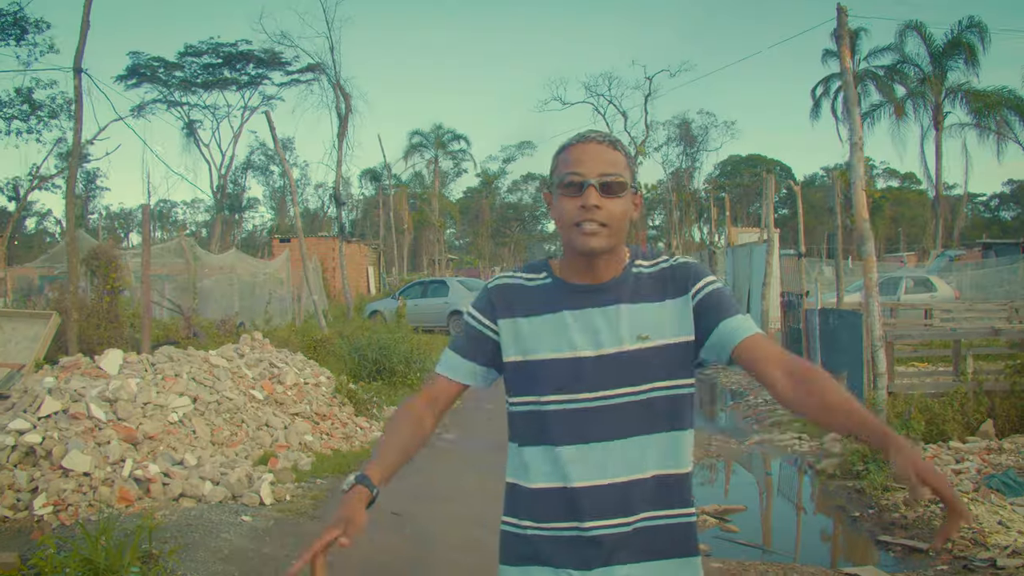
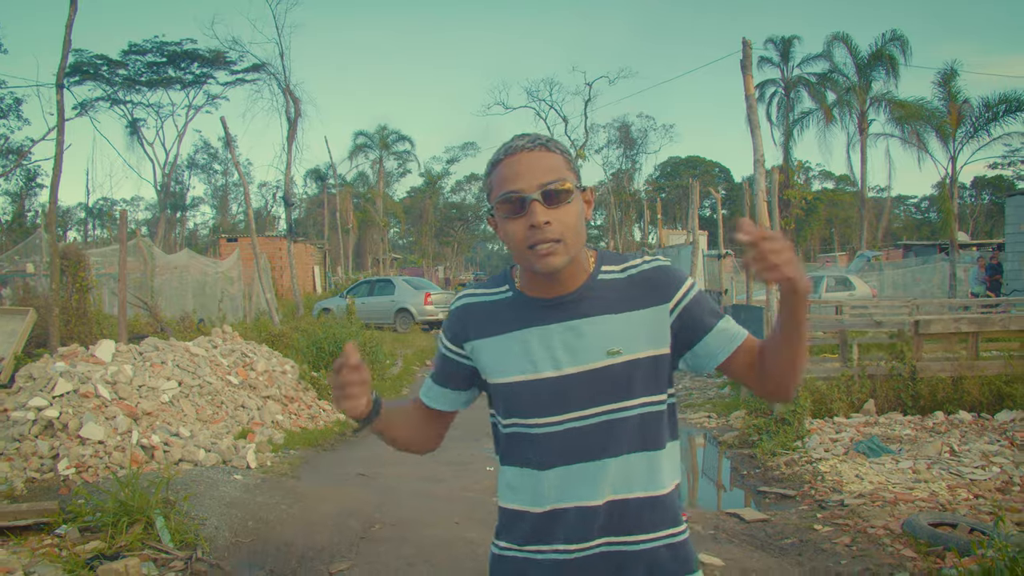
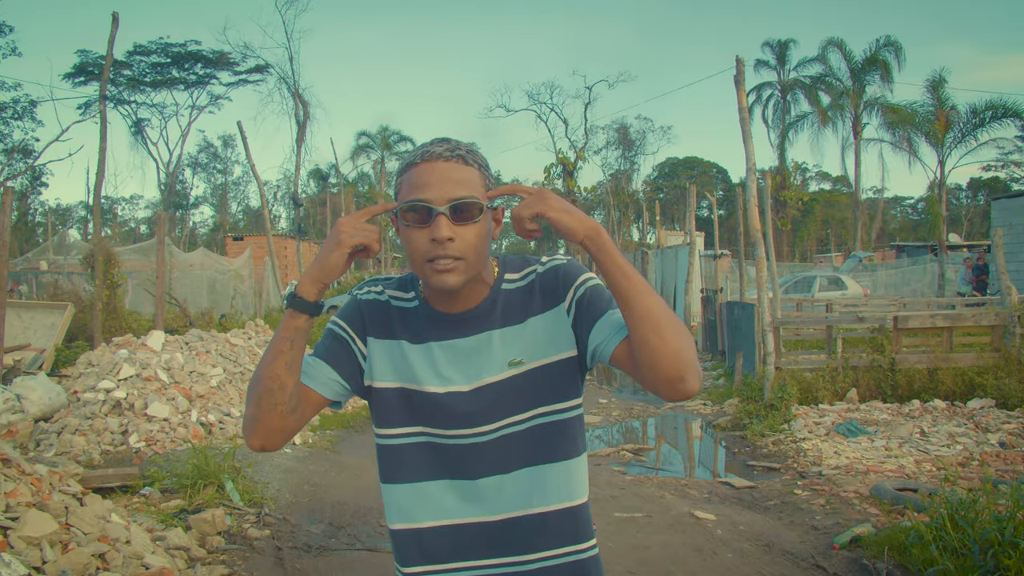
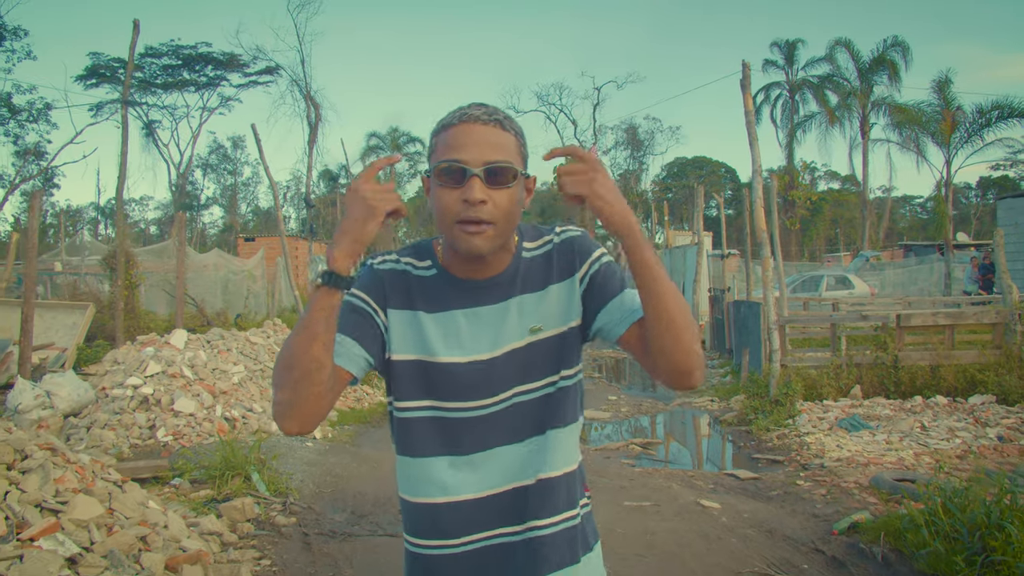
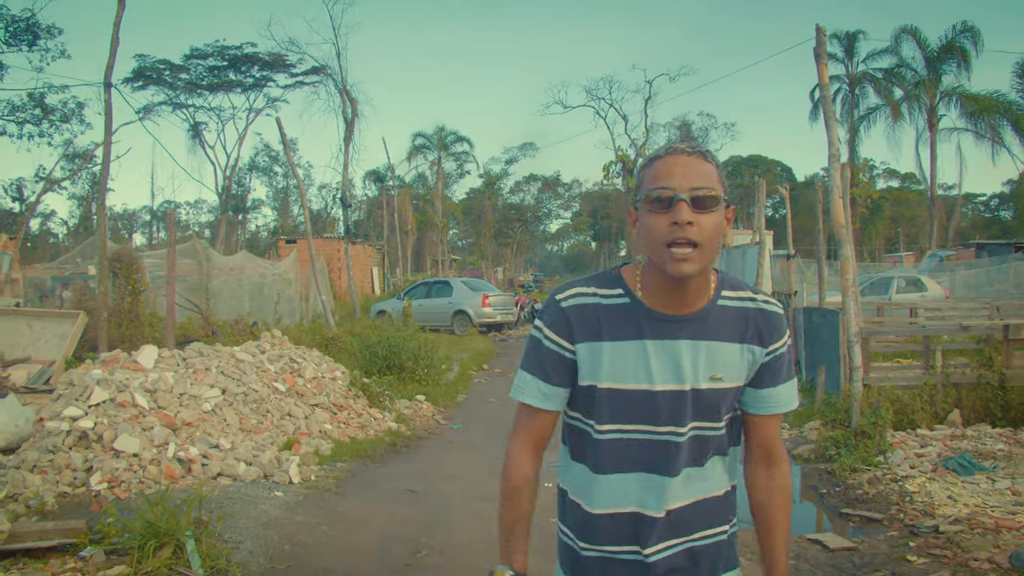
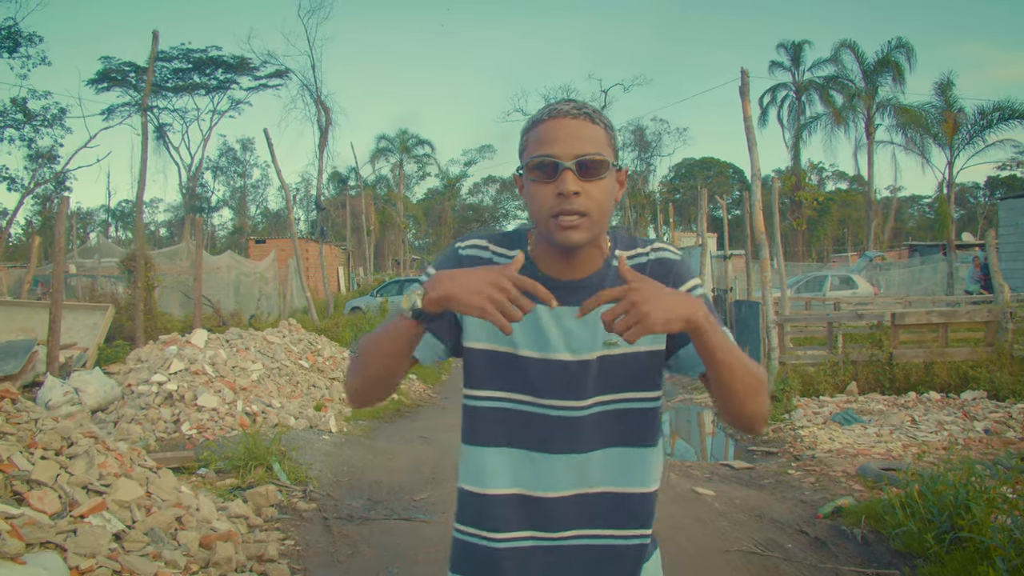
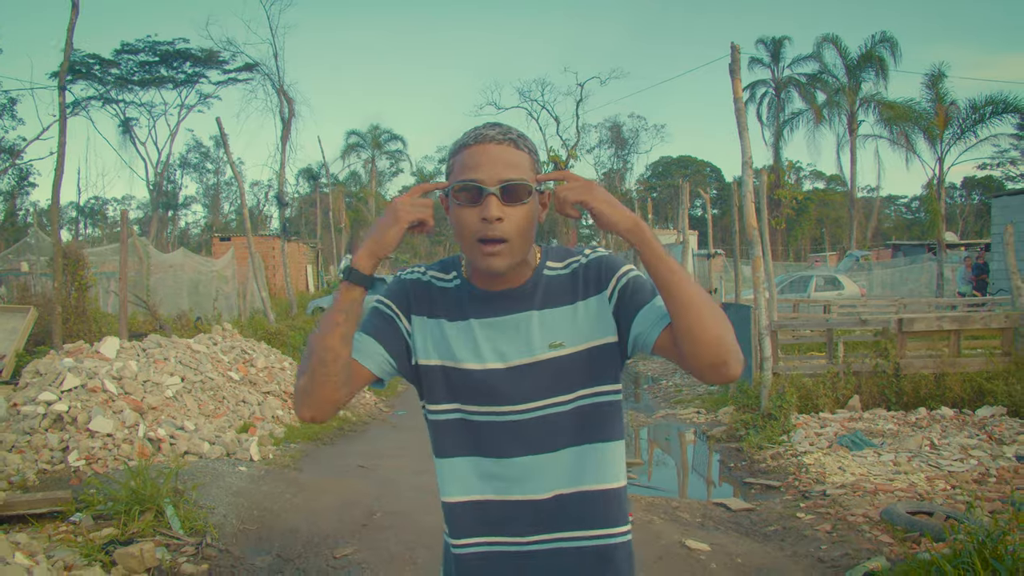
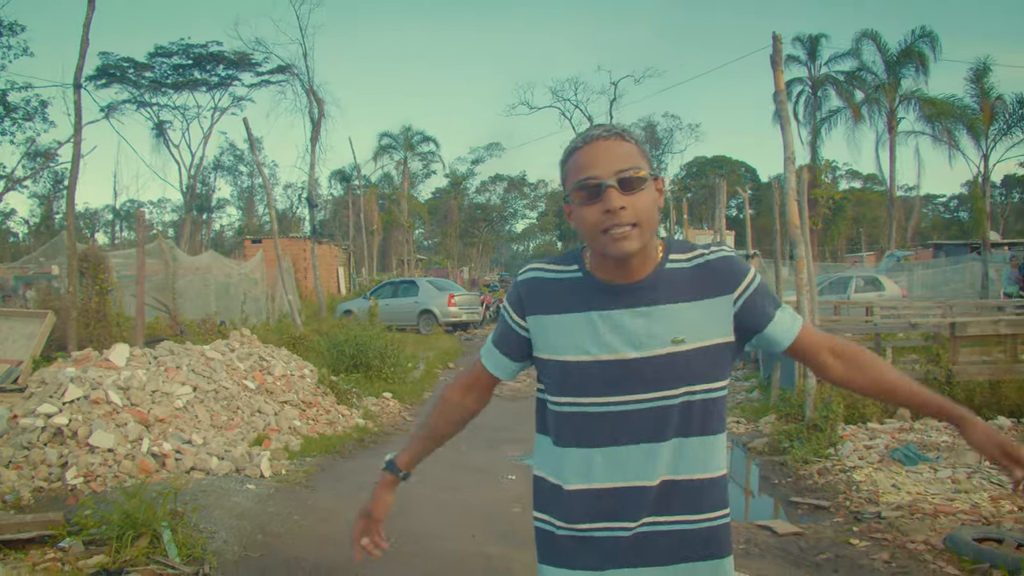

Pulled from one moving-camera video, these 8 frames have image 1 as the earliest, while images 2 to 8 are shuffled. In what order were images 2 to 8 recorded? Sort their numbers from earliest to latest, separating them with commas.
5, 8, 2, 7, 3, 4, 6
